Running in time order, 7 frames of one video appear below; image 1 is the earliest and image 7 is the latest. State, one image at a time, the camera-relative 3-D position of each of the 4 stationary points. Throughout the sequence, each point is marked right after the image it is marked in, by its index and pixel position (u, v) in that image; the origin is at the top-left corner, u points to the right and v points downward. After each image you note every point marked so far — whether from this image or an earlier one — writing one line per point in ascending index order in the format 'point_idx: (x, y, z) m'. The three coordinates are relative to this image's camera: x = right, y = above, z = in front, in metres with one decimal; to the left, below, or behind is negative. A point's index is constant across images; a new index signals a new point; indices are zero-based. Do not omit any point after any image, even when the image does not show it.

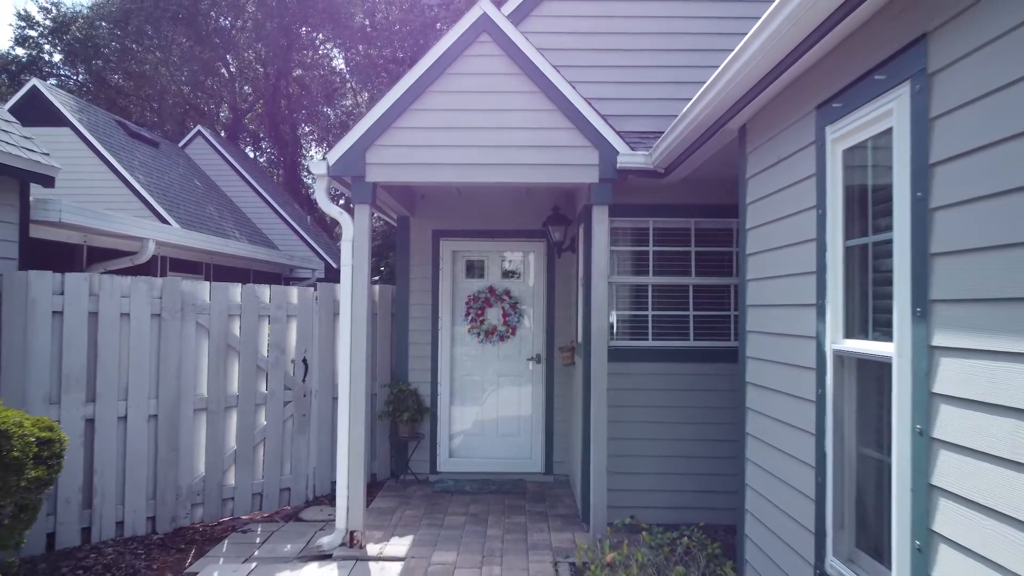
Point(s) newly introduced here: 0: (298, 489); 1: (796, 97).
0: (-1.8, -1.7, +5.9) m
1: (+1.2, +0.8, +2.9) m
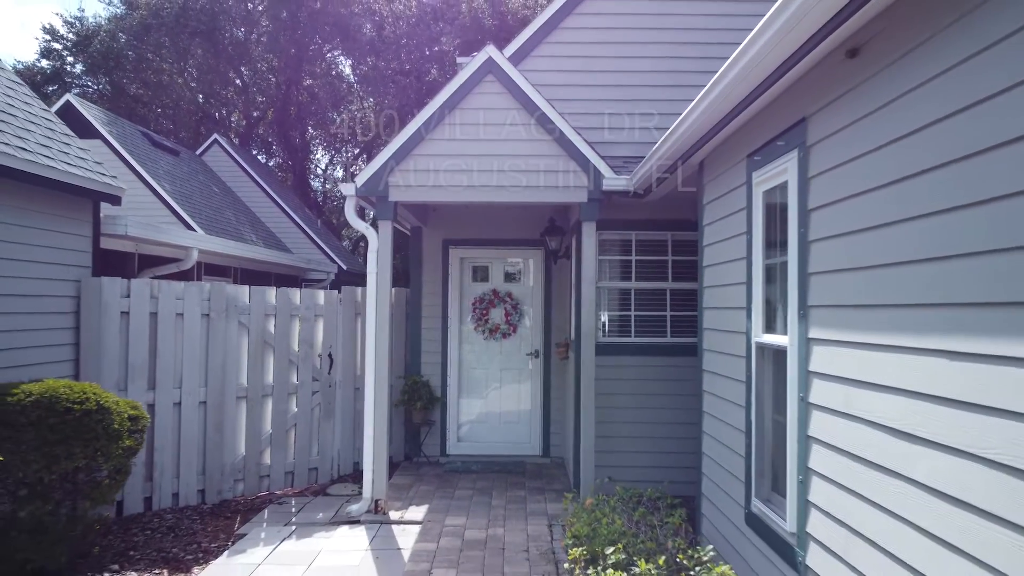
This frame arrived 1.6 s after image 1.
0: (-1.8, -1.7, +6.6) m
1: (+1.2, +0.7, +3.7) m
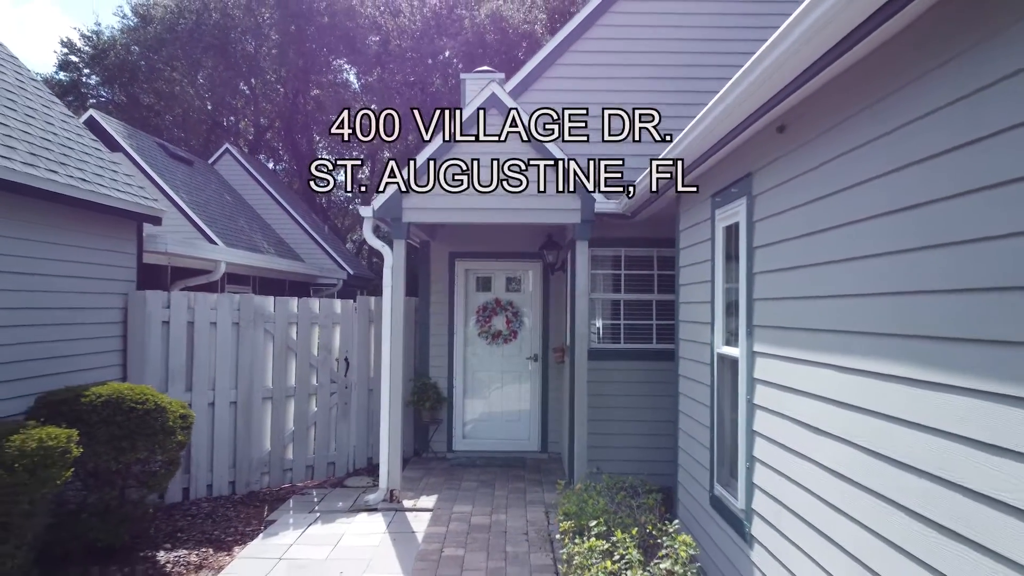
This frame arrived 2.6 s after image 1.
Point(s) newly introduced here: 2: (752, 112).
0: (-1.8, -1.8, +7.3) m
1: (+1.2, +0.6, +4.3) m
2: (+1.1, +0.8, +3.3) m
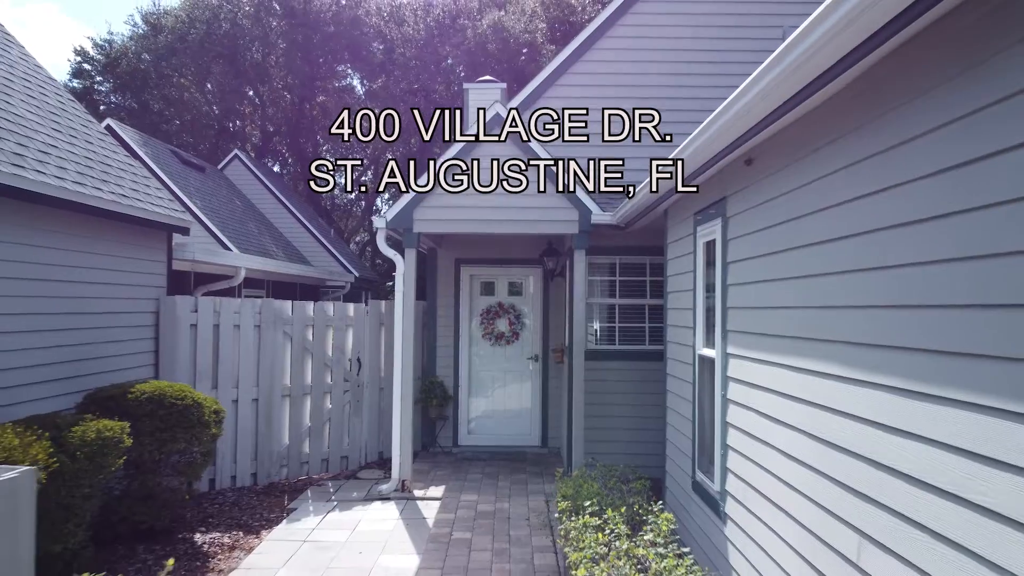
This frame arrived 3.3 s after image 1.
0: (-1.7, -1.9, +7.7) m
1: (+1.2, +0.6, +4.8) m
2: (+1.1, +0.7, +3.7) m
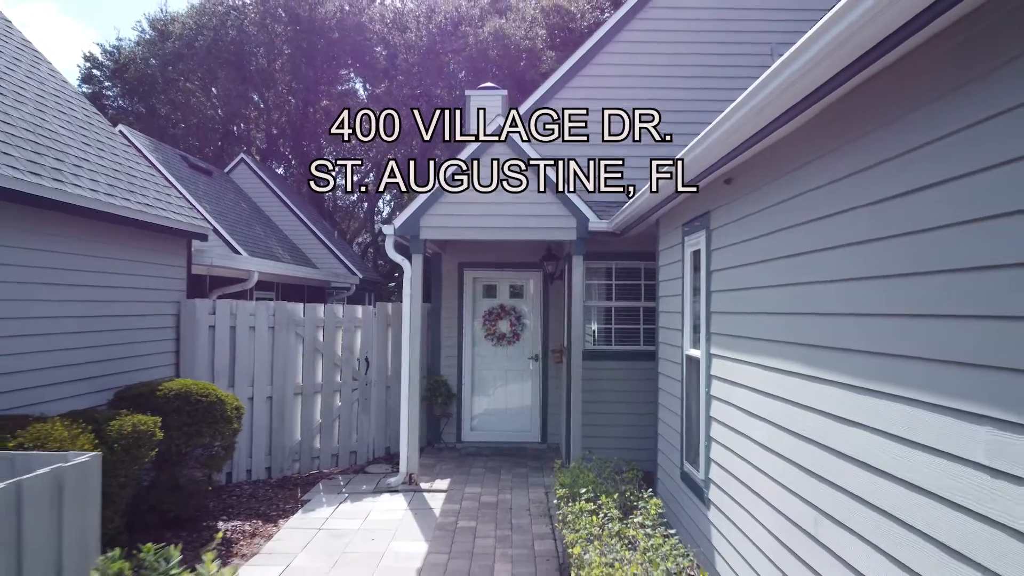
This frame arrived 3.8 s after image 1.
0: (-1.7, -1.9, +8.1) m
1: (+1.2, +0.6, +5.2) m
2: (+1.1, +0.7, +4.1) m
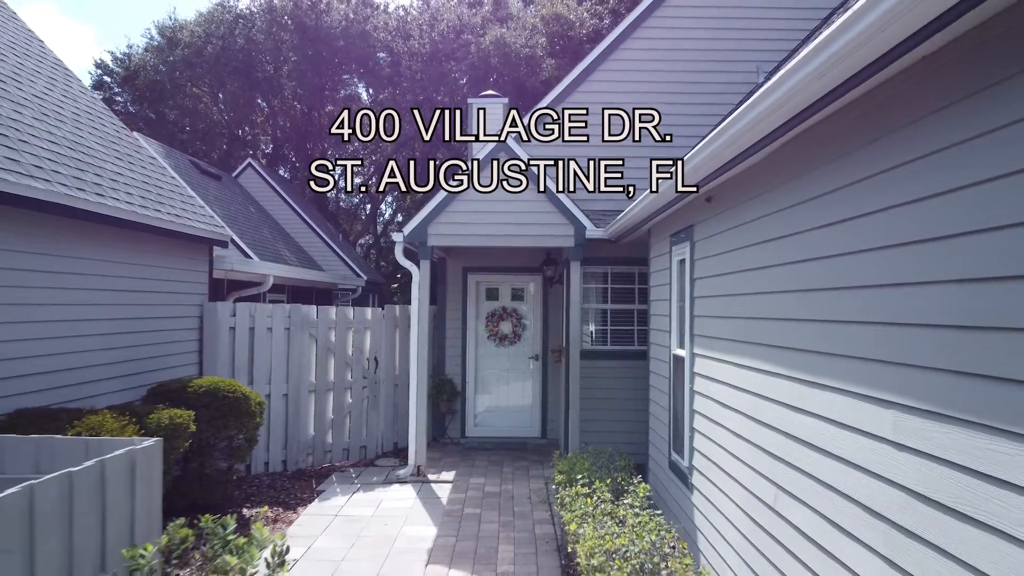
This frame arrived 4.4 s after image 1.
0: (-1.7, -1.9, +8.5) m
1: (+1.3, +0.5, +5.6) m
2: (+1.2, +0.7, +4.6) m
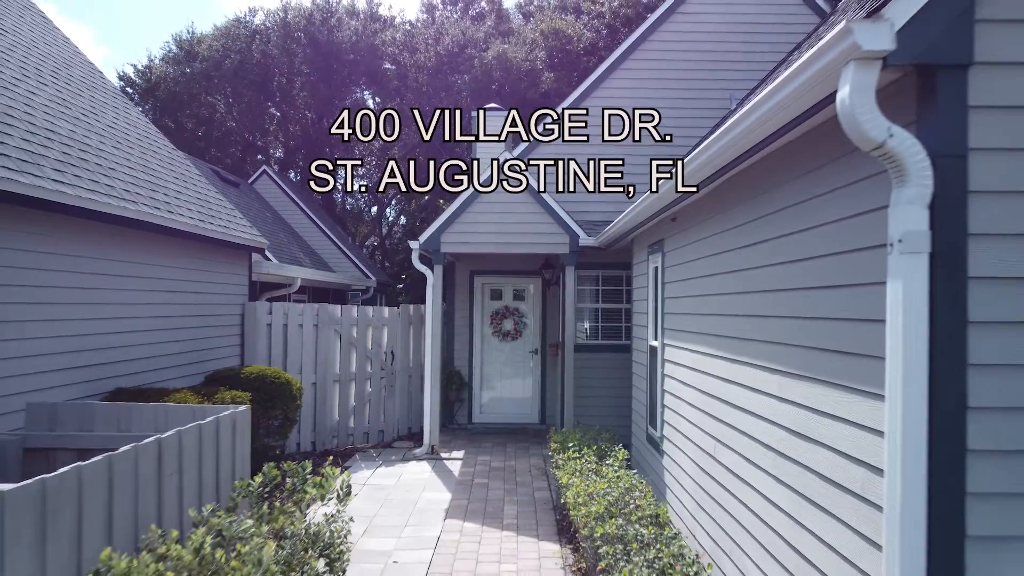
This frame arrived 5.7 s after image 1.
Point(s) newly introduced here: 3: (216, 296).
0: (-1.7, -1.9, +9.6) m
1: (+1.3, +0.5, +6.6) m
2: (+1.2, +0.6, +5.6) m
3: (-3.4, -0.1, +8.1) m
